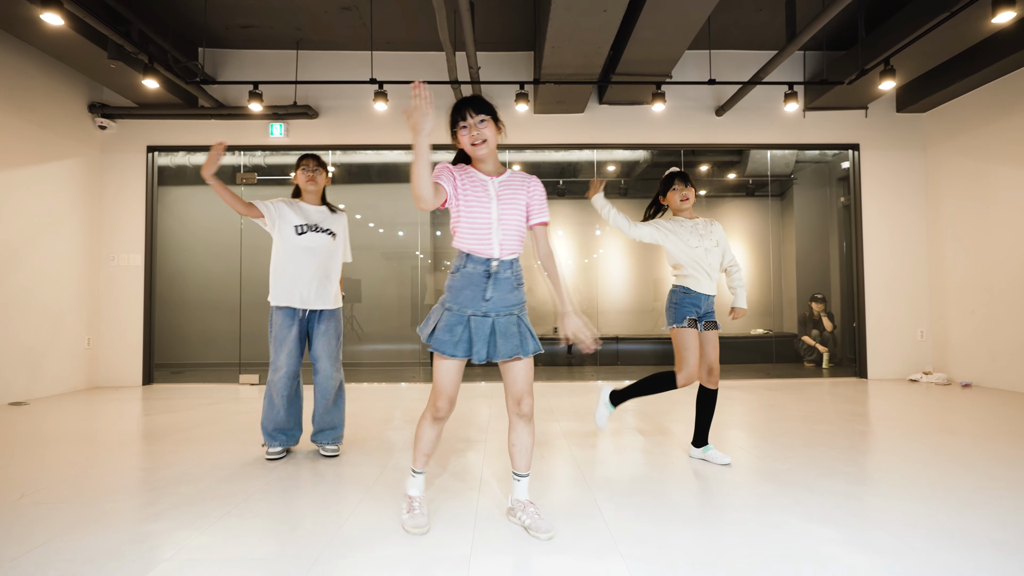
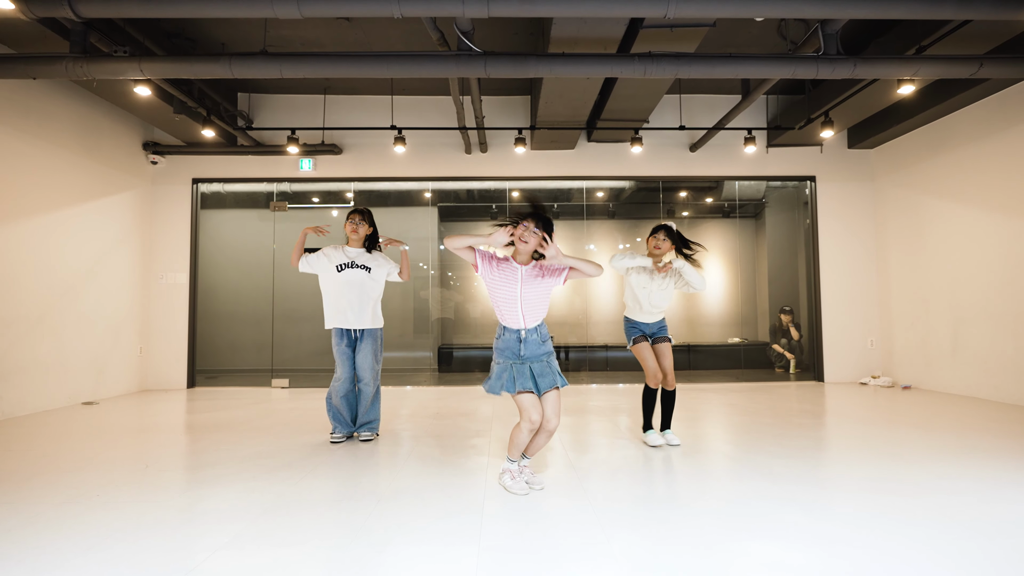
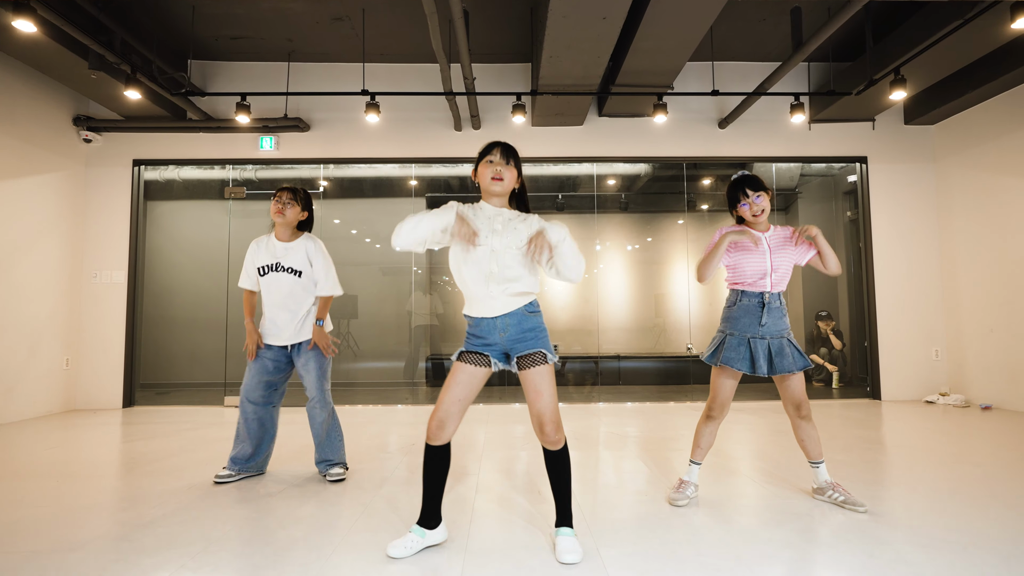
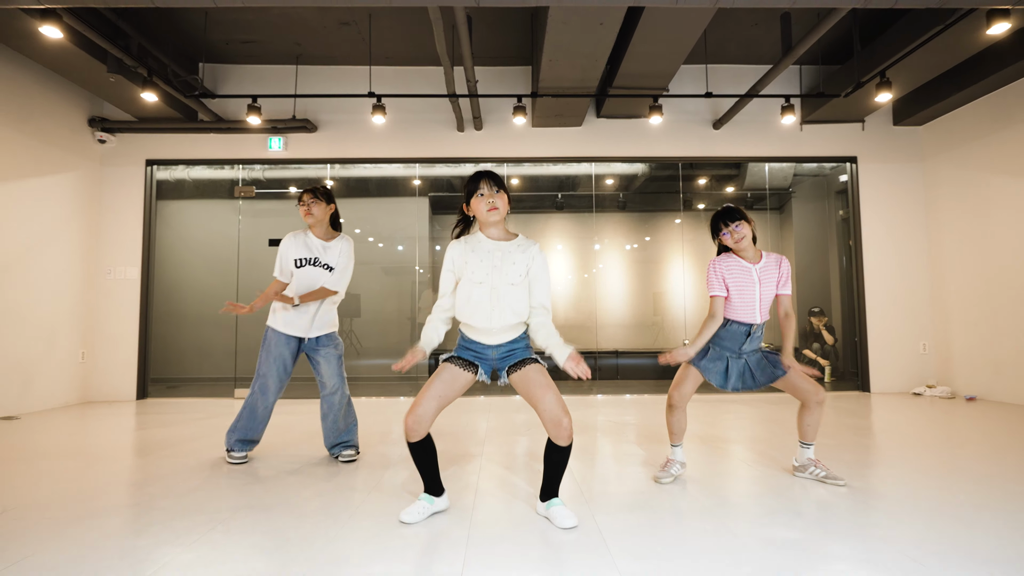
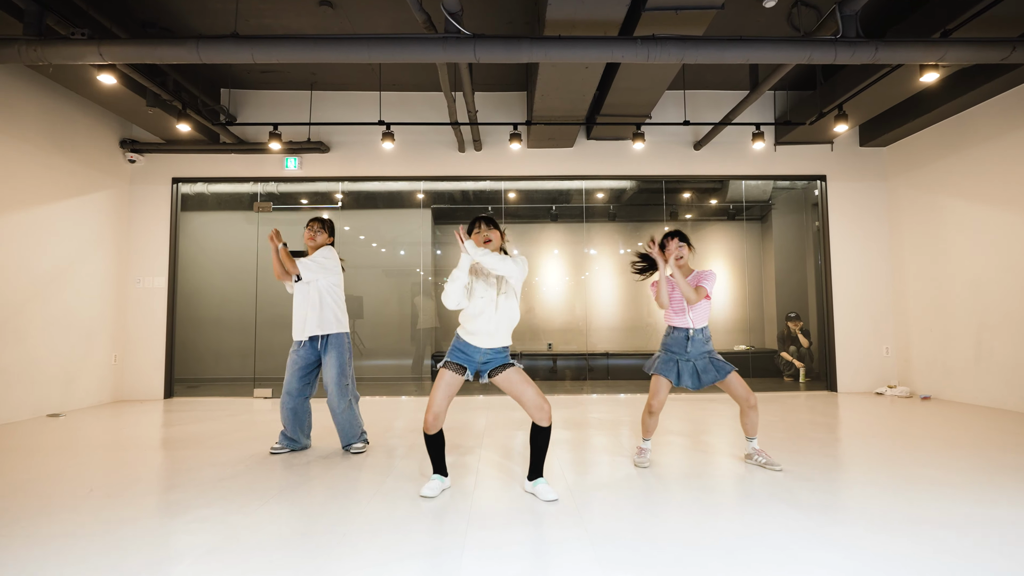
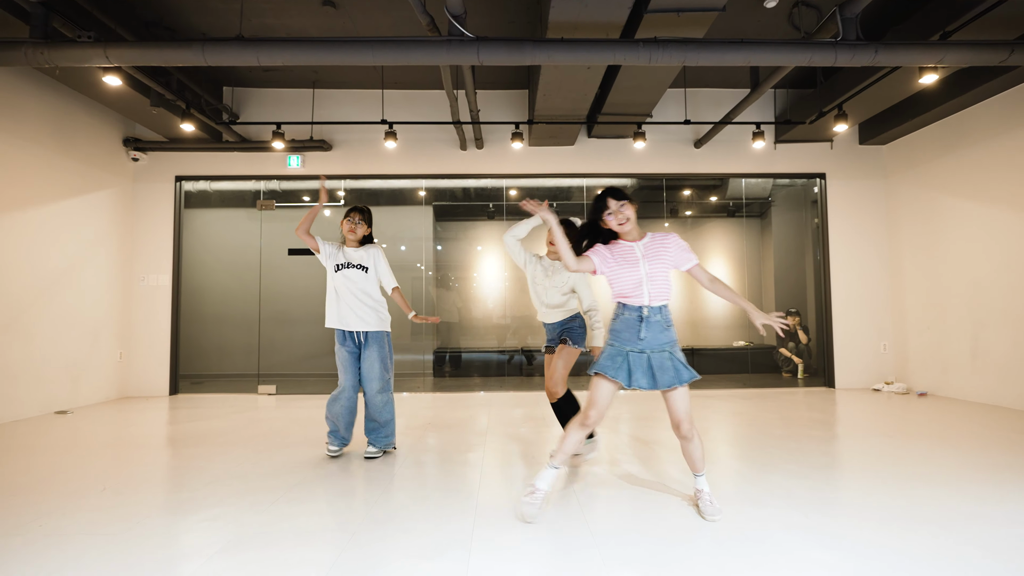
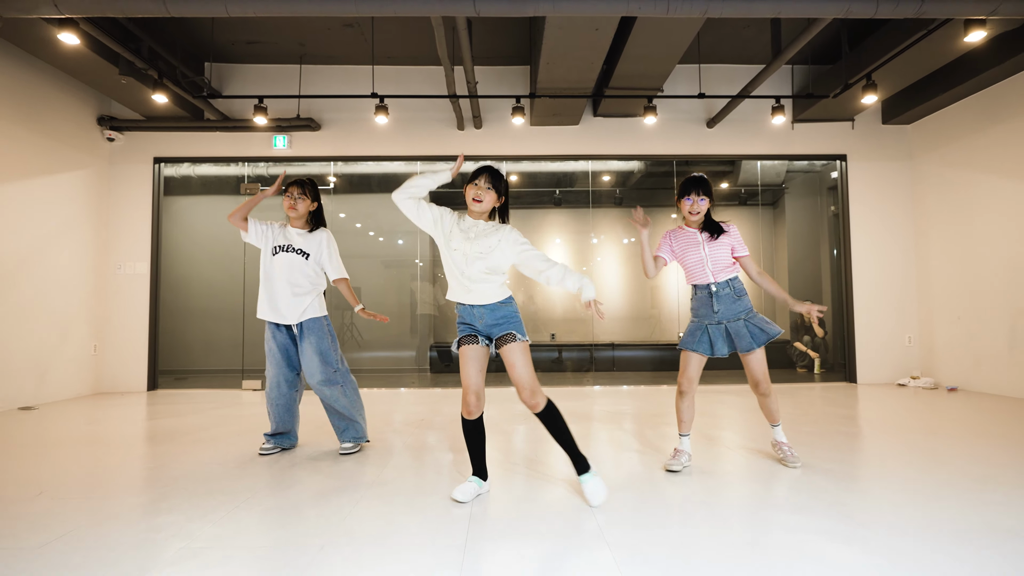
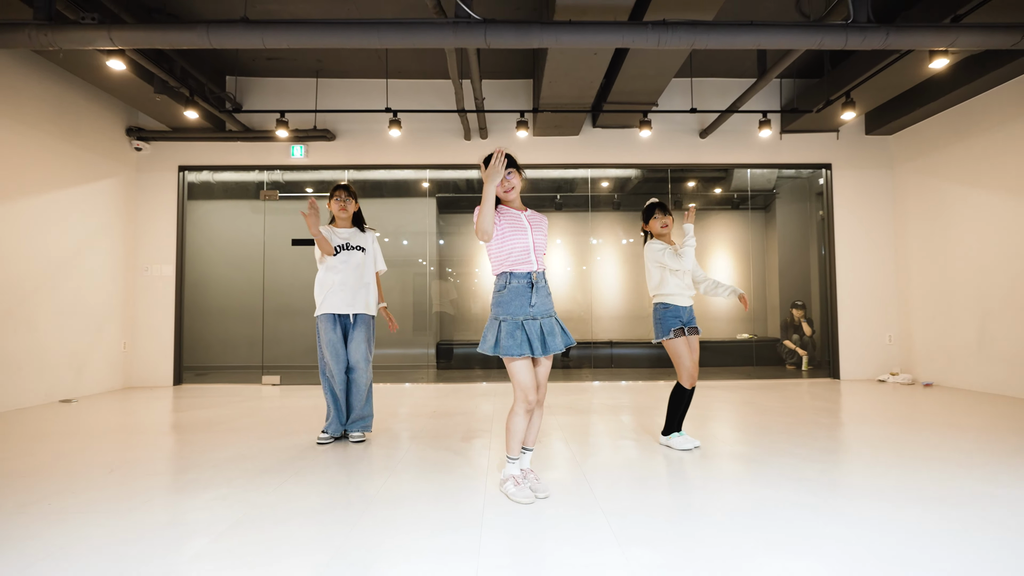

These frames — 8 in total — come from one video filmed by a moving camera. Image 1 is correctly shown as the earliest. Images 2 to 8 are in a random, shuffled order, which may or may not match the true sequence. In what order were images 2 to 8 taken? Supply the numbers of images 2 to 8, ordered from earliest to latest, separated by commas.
8, 2, 6, 7, 5, 3, 4
